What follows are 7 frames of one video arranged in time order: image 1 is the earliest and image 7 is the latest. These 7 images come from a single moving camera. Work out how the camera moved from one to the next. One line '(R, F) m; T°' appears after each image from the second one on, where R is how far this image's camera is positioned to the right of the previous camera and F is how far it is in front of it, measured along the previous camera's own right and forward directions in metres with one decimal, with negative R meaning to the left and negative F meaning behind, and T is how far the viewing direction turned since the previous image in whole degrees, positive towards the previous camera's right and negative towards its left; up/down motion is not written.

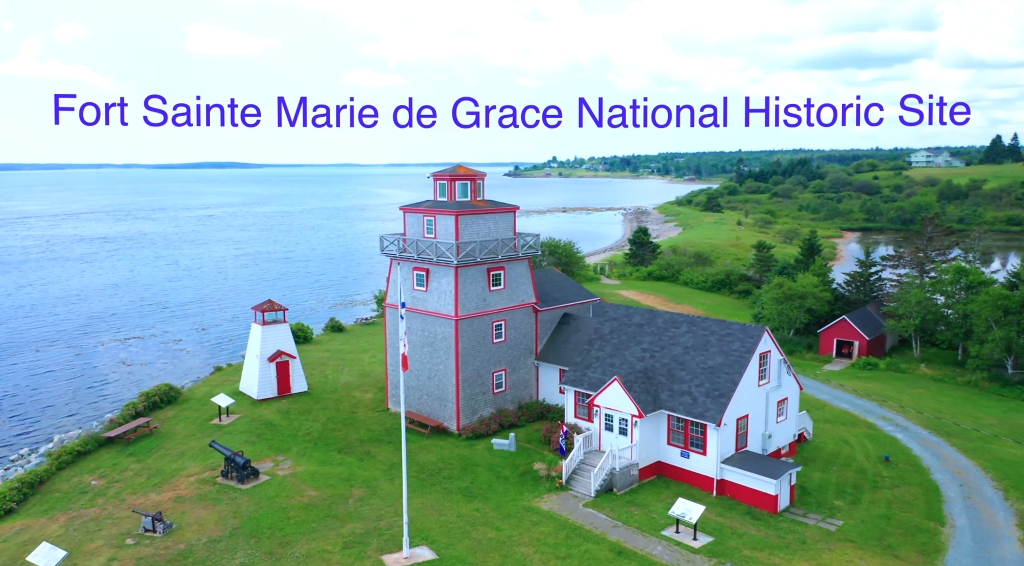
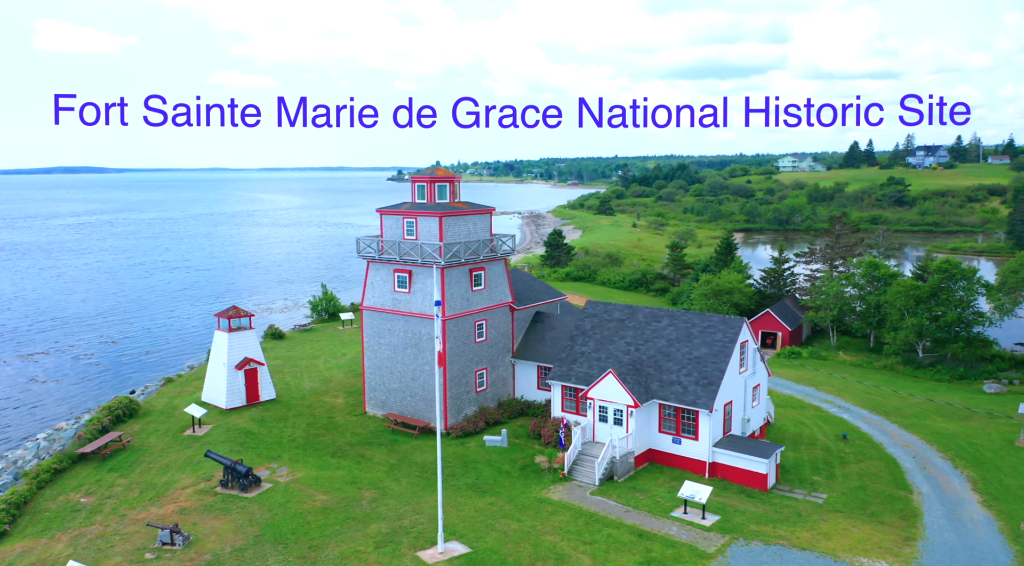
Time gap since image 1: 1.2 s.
(-3.0, -0.2) m; +8°
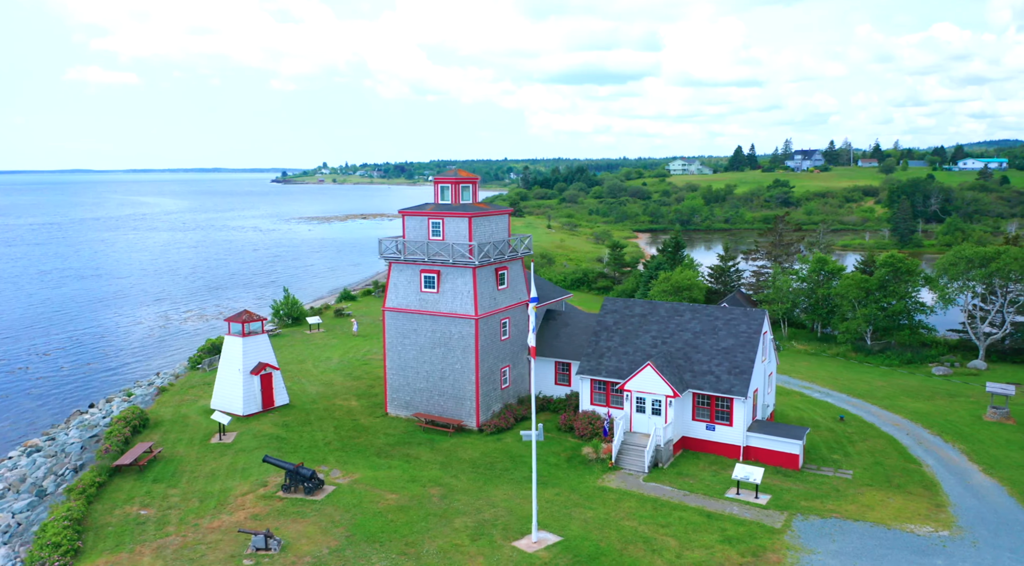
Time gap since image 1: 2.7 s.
(-4.2, -0.1) m; +6°
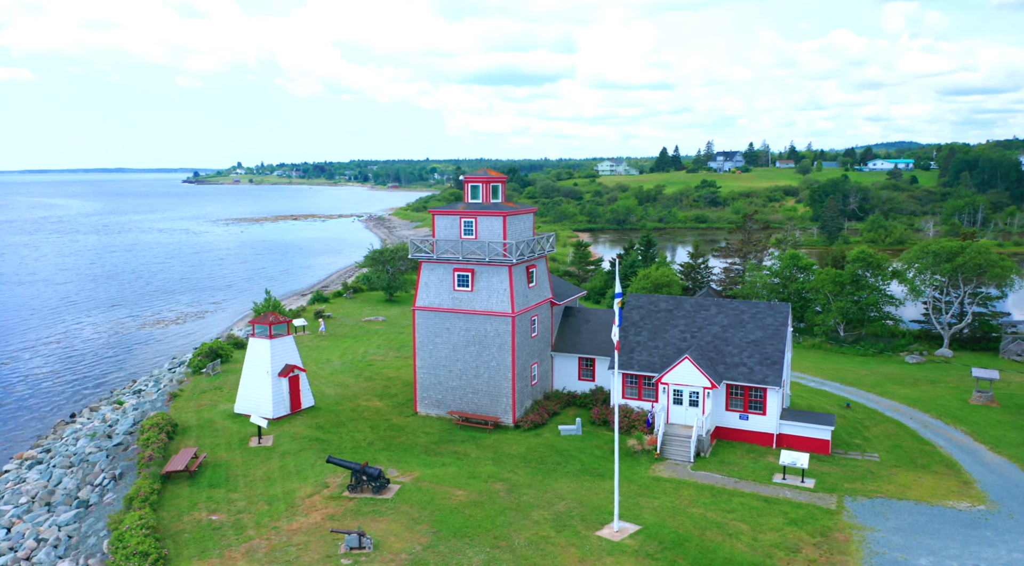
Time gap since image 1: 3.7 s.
(-3.4, -0.1) m; +4°
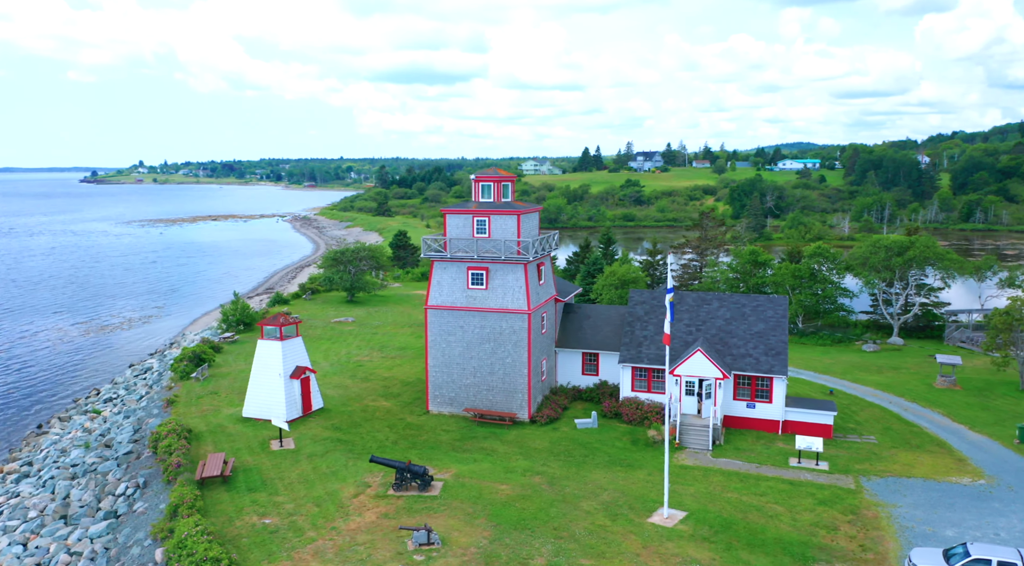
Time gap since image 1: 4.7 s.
(-2.9, -0.2) m; +5°
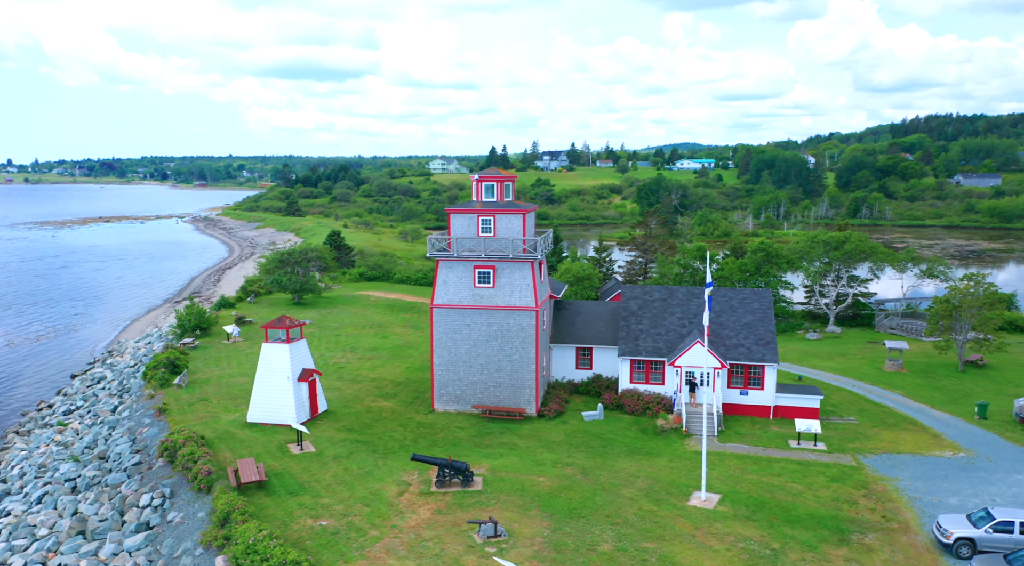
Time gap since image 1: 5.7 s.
(-3.3, -0.4) m; +6°
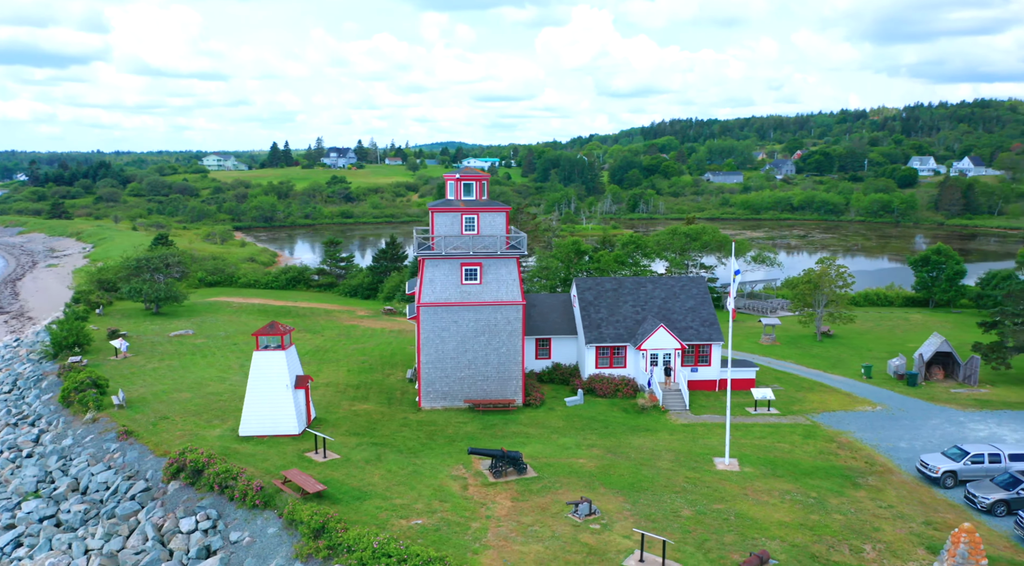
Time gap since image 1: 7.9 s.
(-6.8, -0.4) m; +15°
